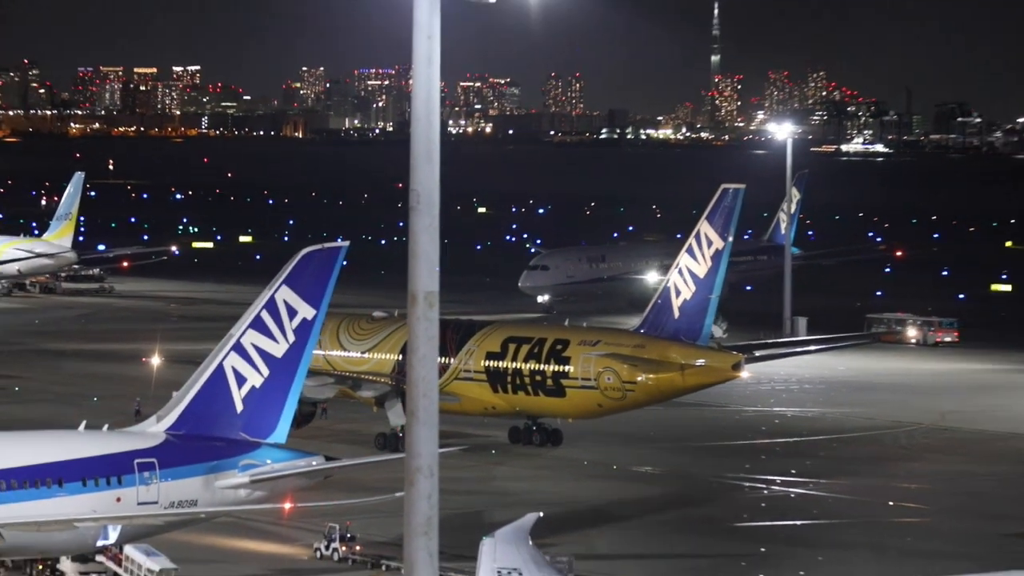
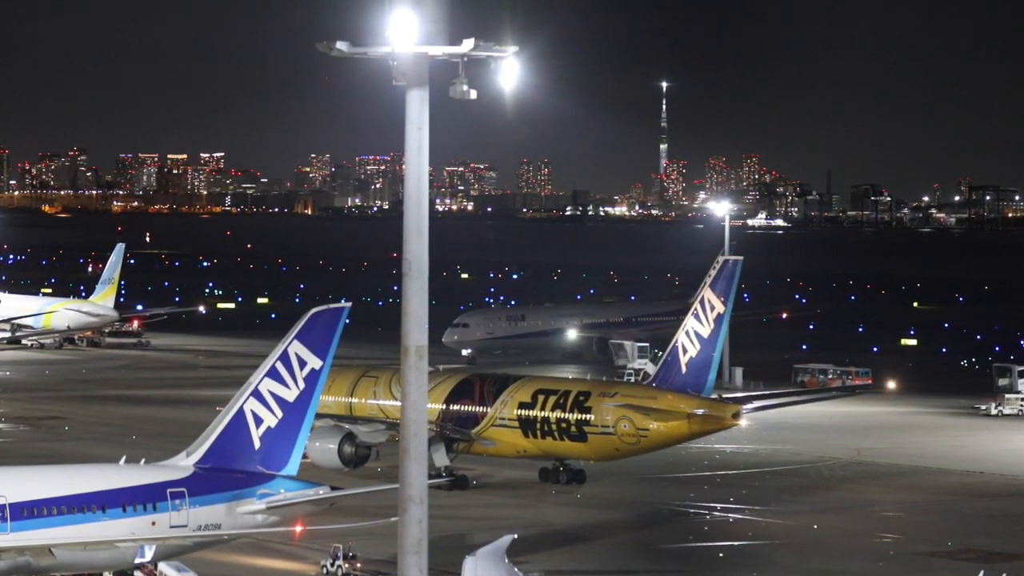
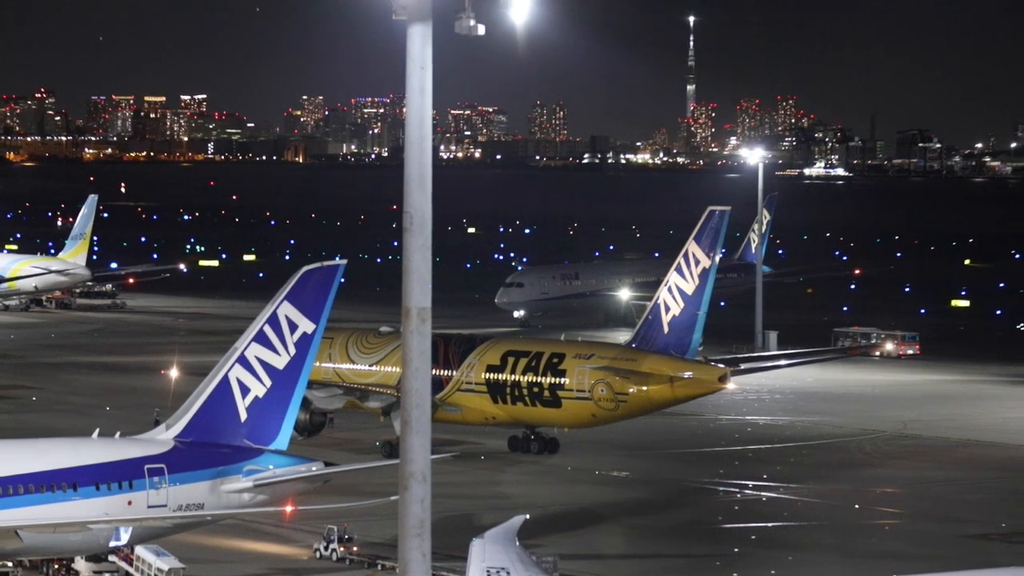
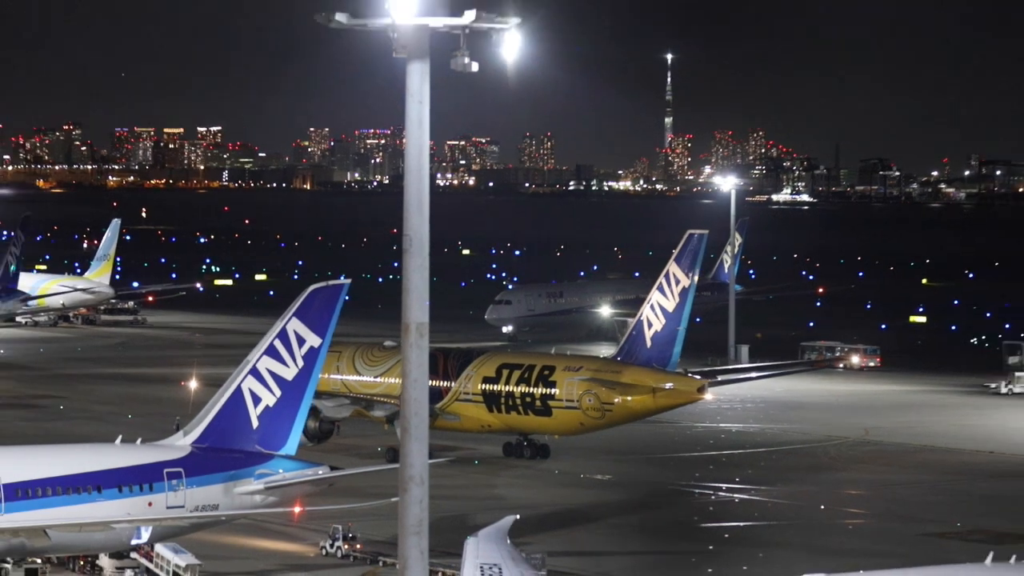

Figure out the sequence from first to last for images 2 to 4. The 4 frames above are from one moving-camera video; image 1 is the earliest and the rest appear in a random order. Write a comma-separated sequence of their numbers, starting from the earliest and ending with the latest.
3, 4, 2
